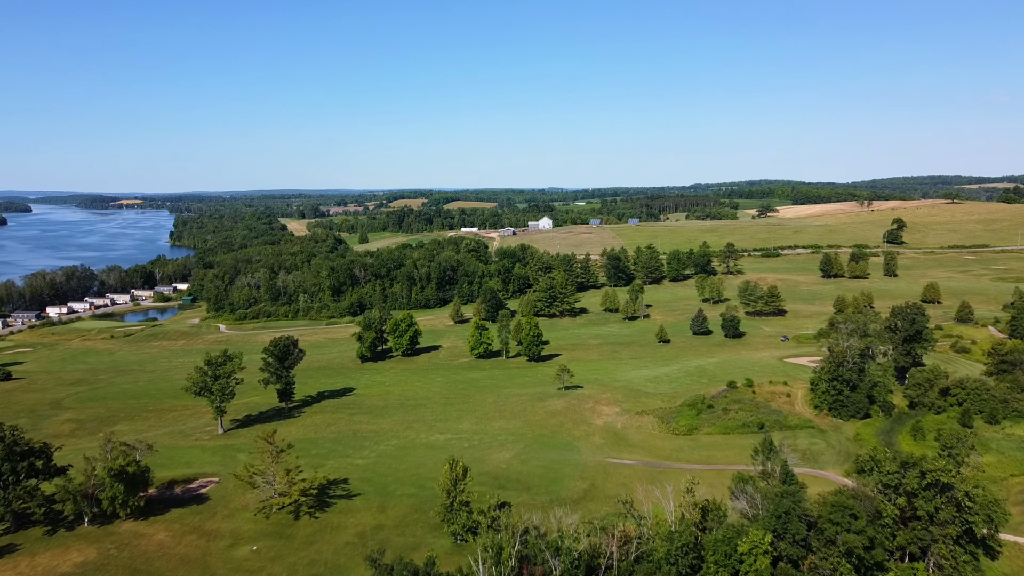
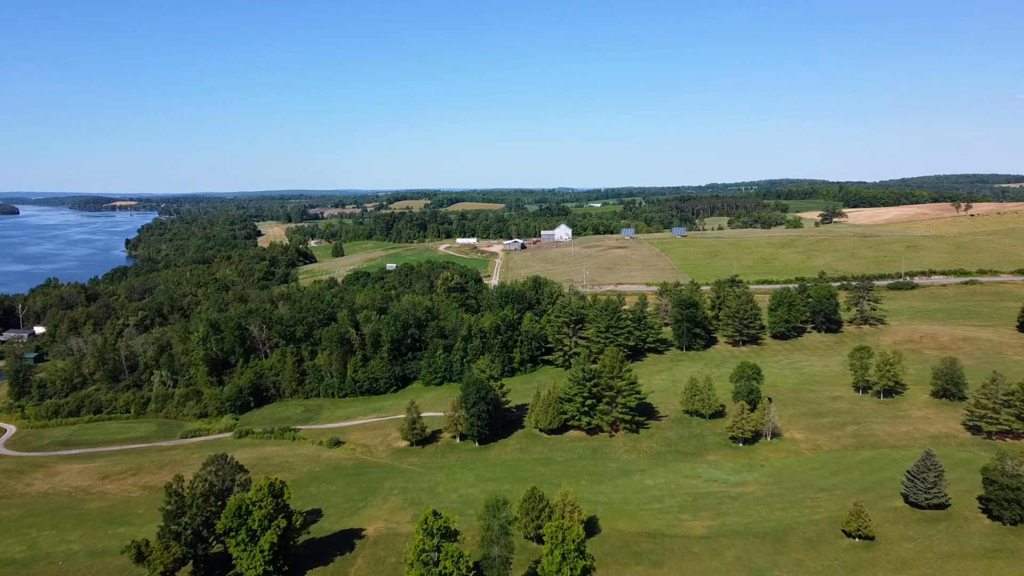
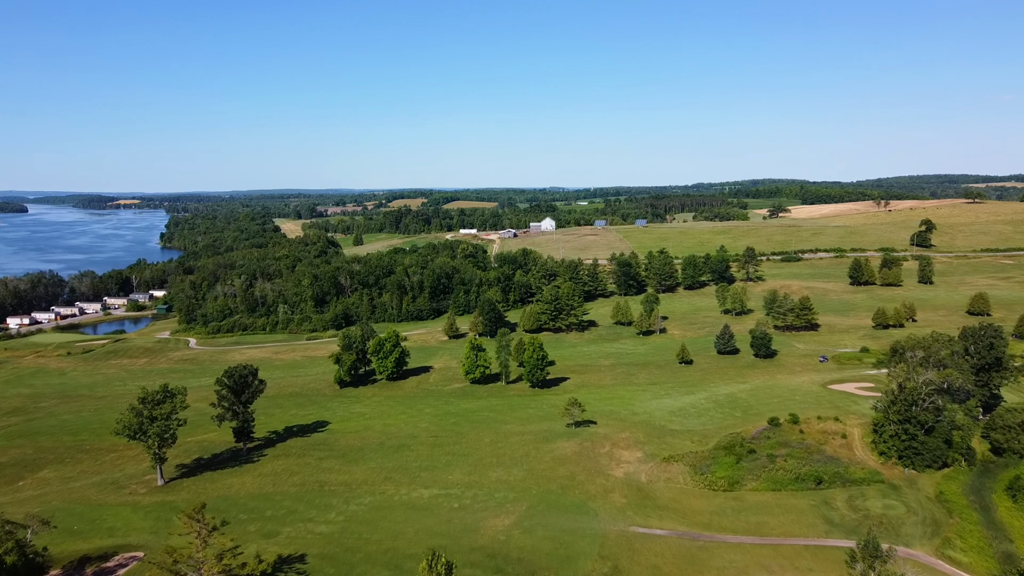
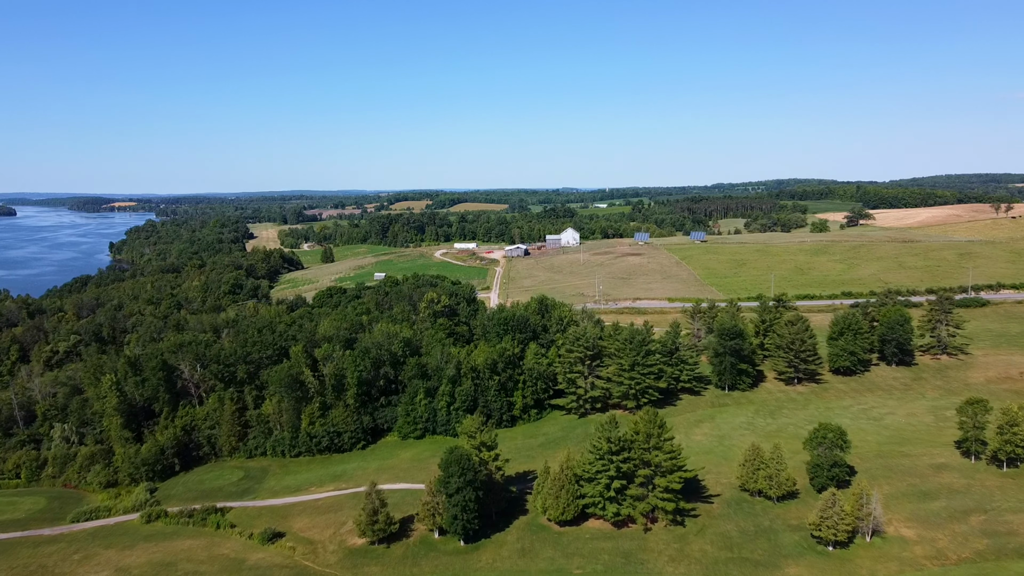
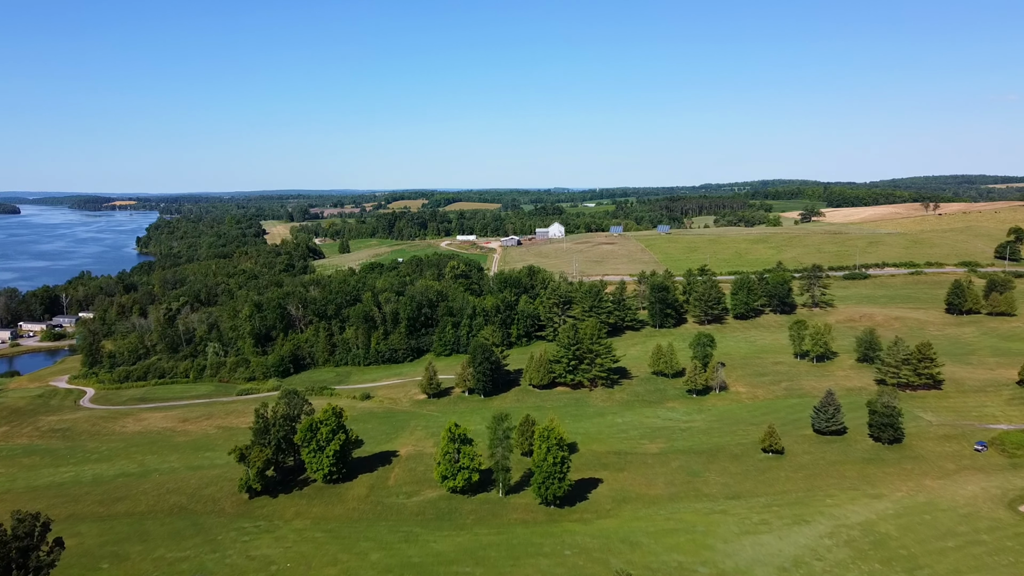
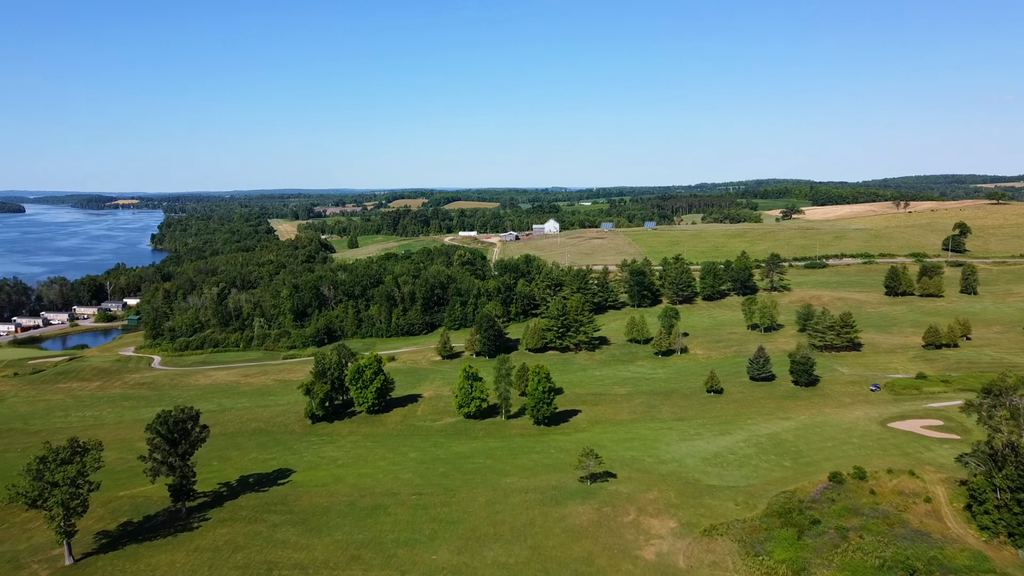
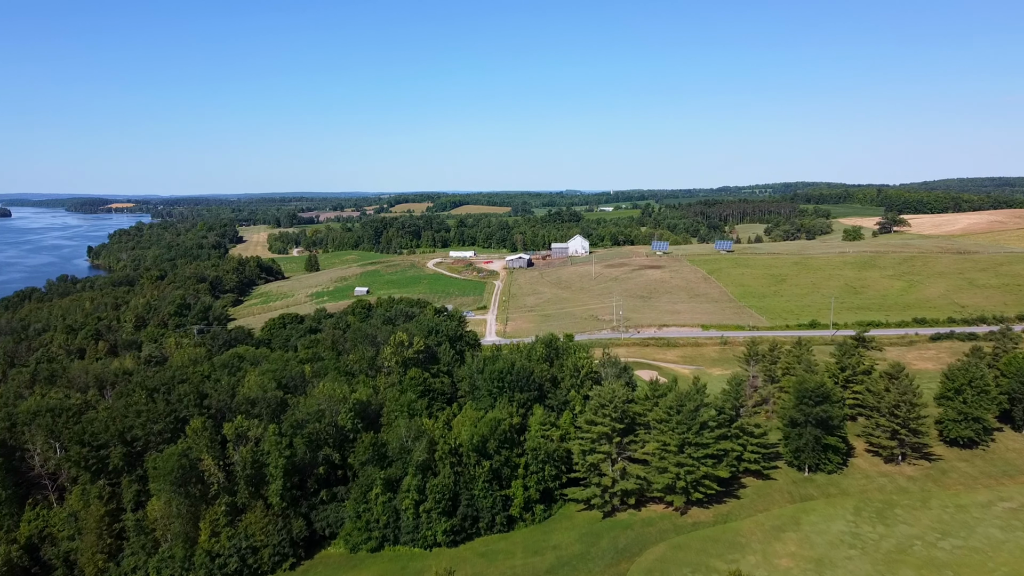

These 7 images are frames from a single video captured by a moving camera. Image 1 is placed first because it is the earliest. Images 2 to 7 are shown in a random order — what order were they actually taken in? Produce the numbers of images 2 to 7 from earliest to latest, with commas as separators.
3, 6, 5, 2, 4, 7
